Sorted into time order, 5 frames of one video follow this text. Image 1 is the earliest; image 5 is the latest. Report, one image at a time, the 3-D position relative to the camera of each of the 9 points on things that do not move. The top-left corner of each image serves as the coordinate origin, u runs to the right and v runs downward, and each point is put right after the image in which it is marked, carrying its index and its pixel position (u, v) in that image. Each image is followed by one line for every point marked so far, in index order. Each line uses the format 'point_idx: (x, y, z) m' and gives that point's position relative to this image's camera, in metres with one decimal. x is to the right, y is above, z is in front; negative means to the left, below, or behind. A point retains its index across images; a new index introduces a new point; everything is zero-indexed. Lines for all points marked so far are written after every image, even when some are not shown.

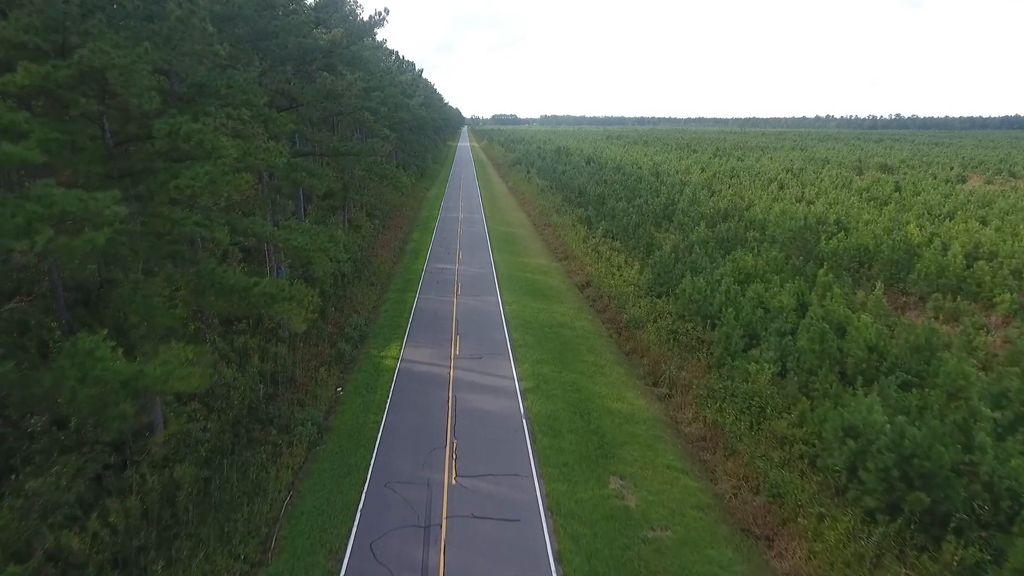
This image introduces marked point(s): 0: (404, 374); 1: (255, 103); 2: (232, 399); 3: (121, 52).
0: (-5.8, -4.7, +19.5) m
1: (-9.8, +7.1, +13.7) m
2: (-12.3, -4.8, +15.7) m
3: (-10.2, +6.2, +9.4) m
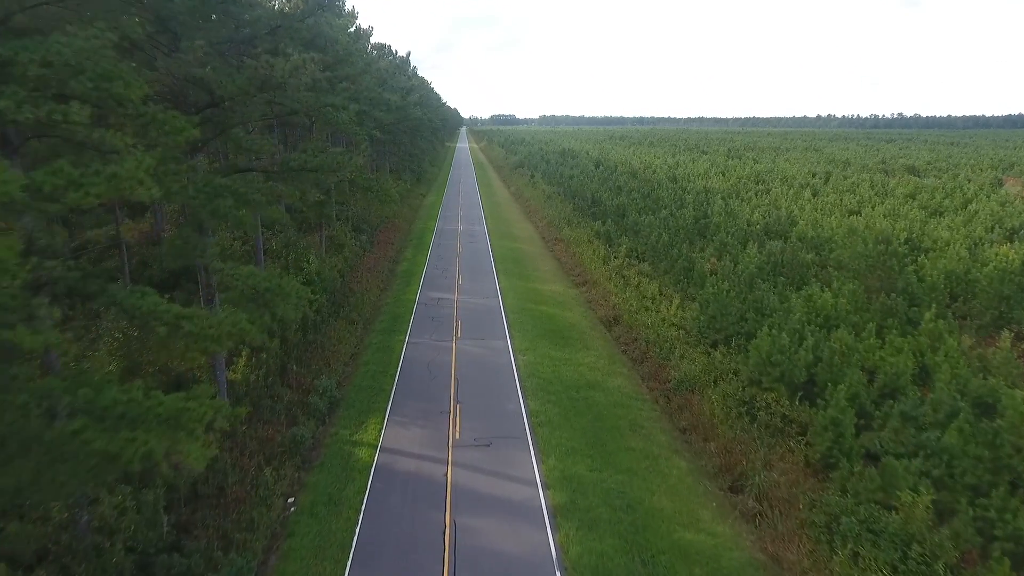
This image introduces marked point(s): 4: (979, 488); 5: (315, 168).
0: (-5.0, -7.3, +14.0) m
1: (-9.0, +4.4, +8.2) m
2: (-11.4, -7.5, +10.2) m
3: (-9.4, +3.5, +3.9) m
4: (+14.7, -6.3, +11.3) m
5: (-8.0, +4.9, +14.7) m
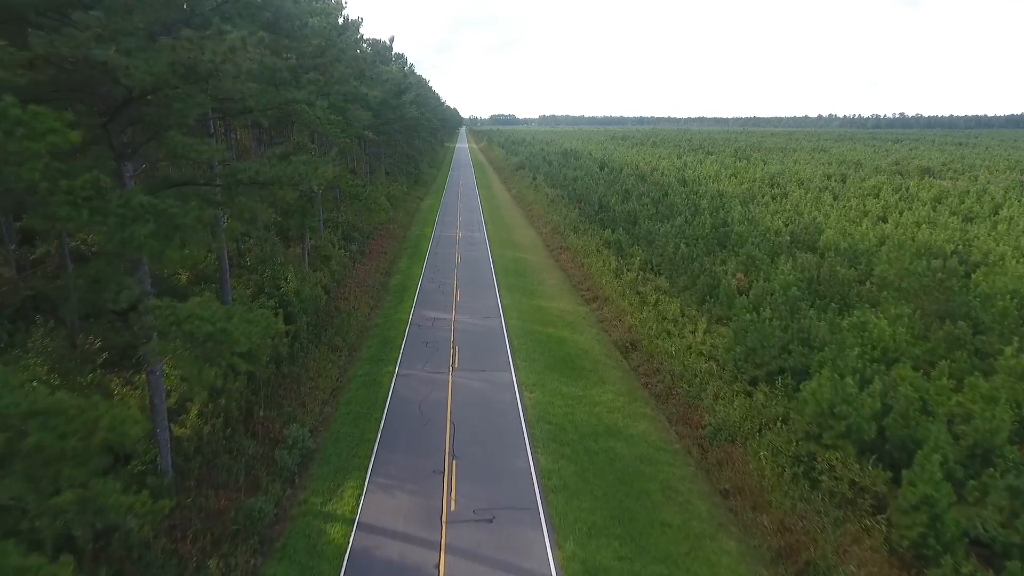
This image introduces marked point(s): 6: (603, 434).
0: (-4.7, -8.6, +11.2) m
1: (-8.8, +3.1, +5.4) m
2: (-11.1, -8.8, +7.3) m
3: (-9.2, +2.2, +1.0) m
4: (+15.0, -7.6, +8.5) m
5: (-7.8, +3.6, +11.9) m
6: (+4.0, -6.4, +15.8) m
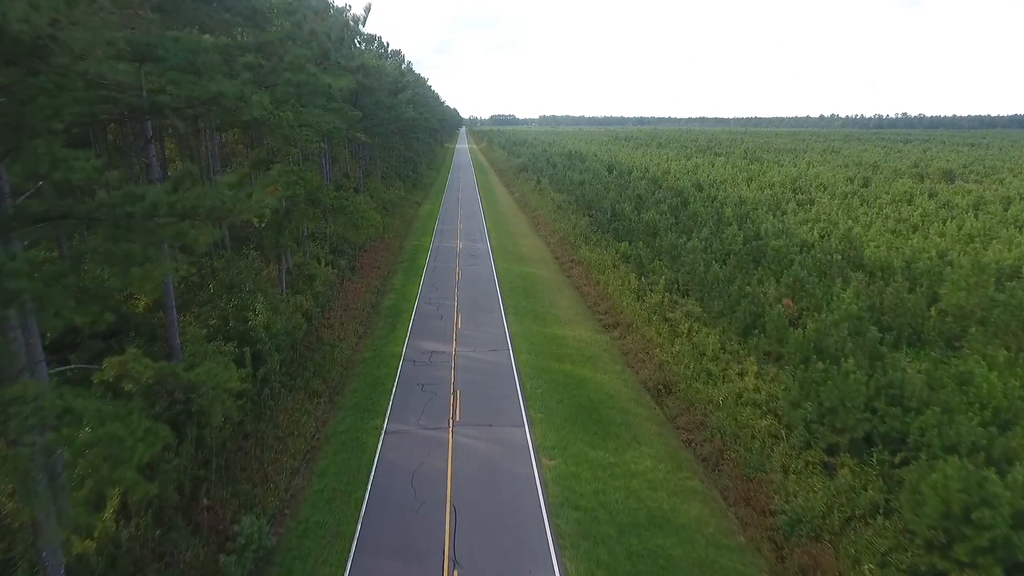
0: (-4.1, -10.3, +7.7) m
1: (-8.2, +1.4, +1.9) m
2: (-10.5, -10.5, +3.8) m
3: (-8.5, +0.5, -2.5) m
4: (+15.6, -9.3, +5.0) m
5: (-7.2, +1.9, +8.4) m
6: (+4.6, -8.1, +12.3) m
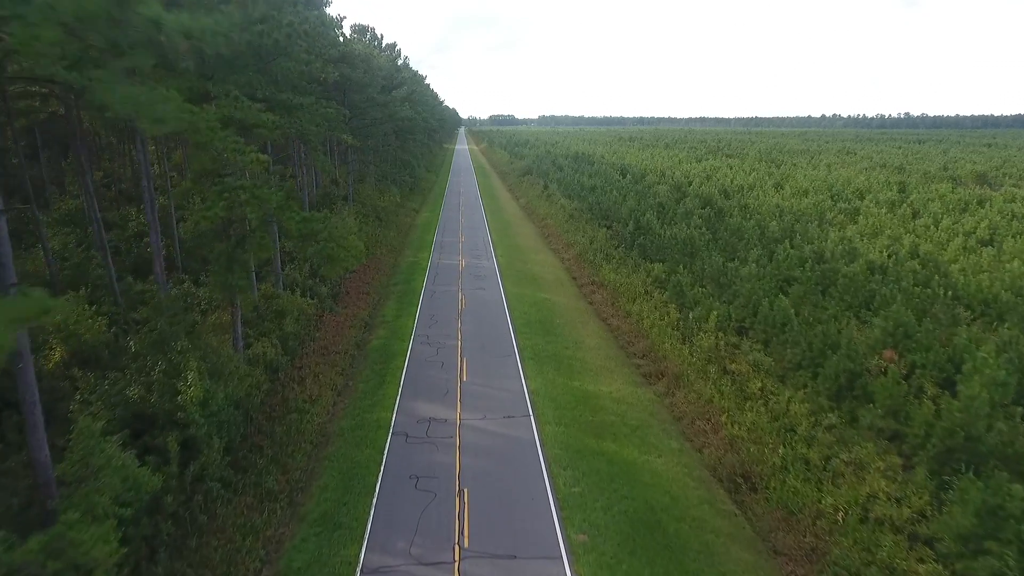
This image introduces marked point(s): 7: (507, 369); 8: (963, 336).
0: (-3.1, -12.5, +2.7) m
1: (-7.1, -0.8, -3.0) m
2: (-9.5, -12.7, -1.1) m
3: (-7.5, -1.7, -7.4) m
4: (+16.7, -11.5, +0.1) m
5: (-6.1, -0.3, +3.5) m
6: (+5.6, -10.3, +7.4) m
7: (-0.3, -4.4, +19.8) m
8: (+20.3, -2.2, +16.1) m
